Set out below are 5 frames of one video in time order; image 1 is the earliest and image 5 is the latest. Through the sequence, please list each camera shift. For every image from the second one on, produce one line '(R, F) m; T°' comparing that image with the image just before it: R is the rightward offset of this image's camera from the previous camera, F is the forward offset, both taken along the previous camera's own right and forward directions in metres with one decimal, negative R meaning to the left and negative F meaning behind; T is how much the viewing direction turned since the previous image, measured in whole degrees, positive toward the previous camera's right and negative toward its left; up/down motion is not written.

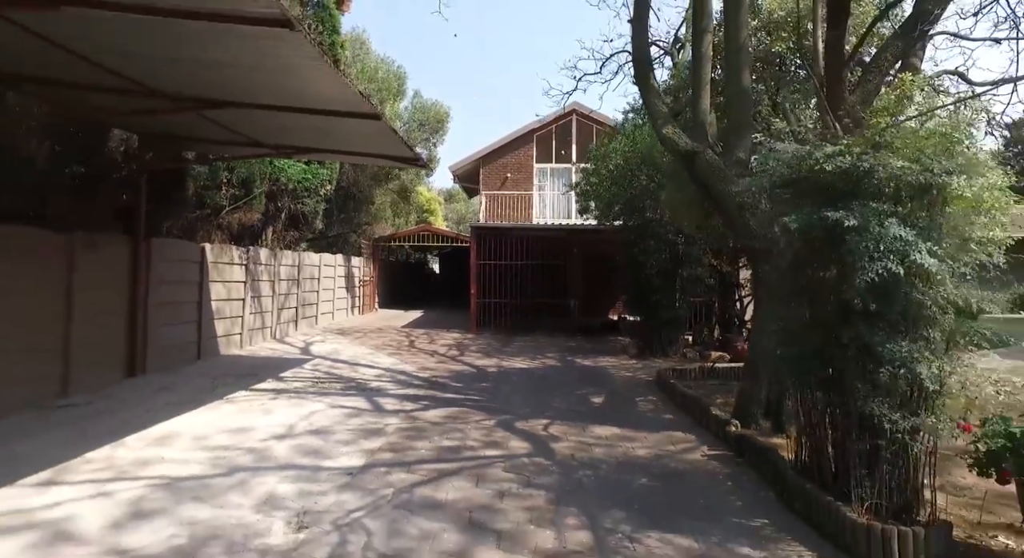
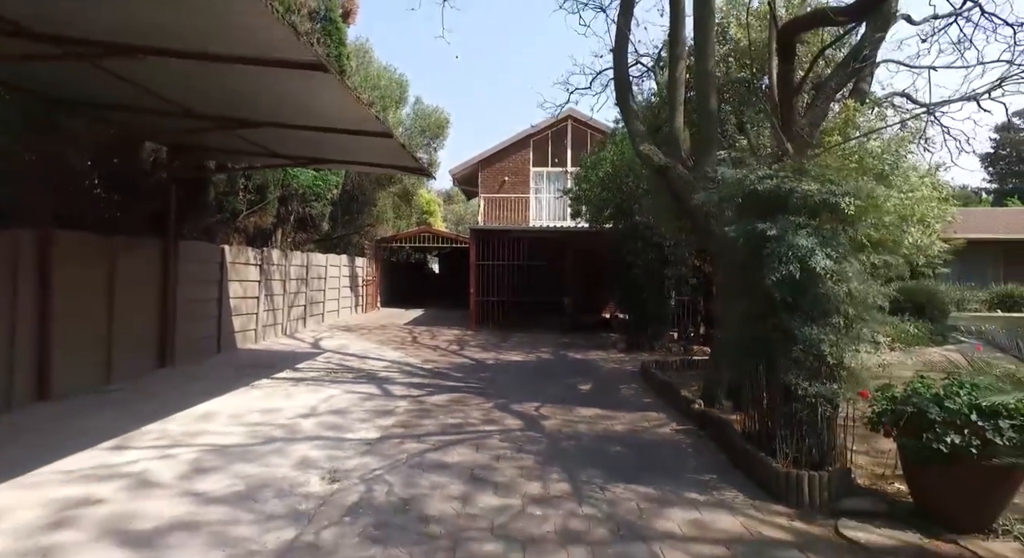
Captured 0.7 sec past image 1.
(0.0, -0.8) m; 0°
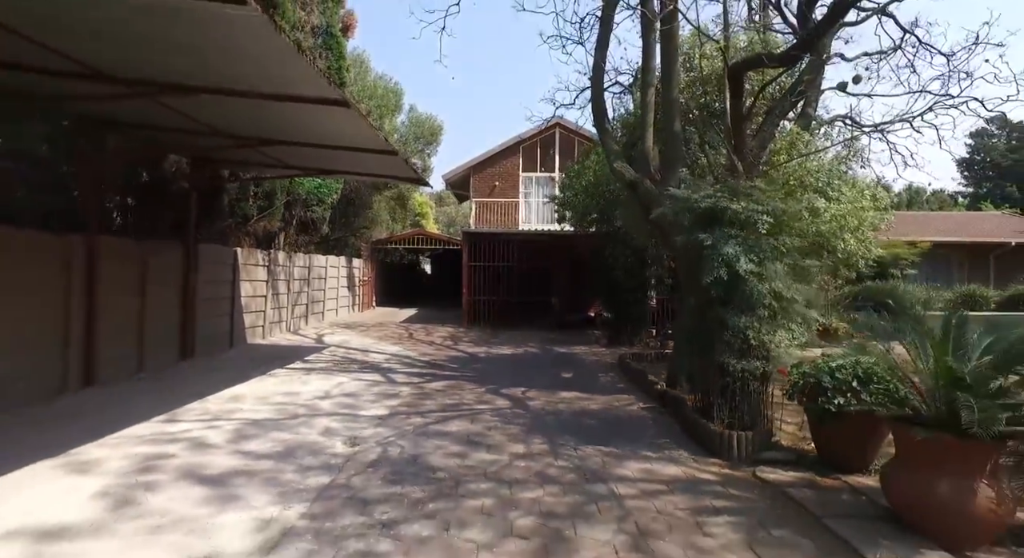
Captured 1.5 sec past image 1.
(0.0, -0.9) m; +1°
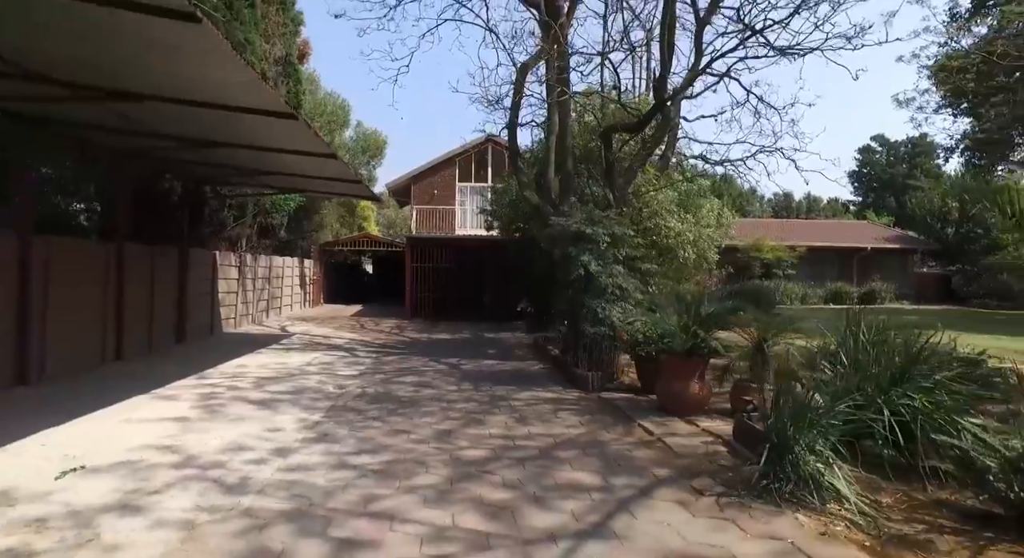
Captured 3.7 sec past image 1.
(0.0, -2.7) m; +6°
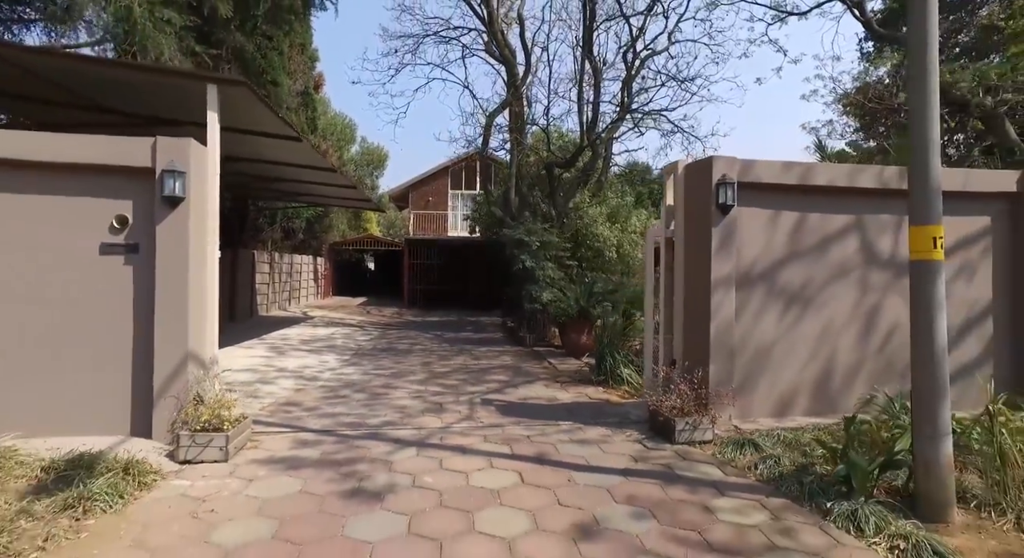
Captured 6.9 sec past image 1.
(+0.7, -3.5) m; 0°
